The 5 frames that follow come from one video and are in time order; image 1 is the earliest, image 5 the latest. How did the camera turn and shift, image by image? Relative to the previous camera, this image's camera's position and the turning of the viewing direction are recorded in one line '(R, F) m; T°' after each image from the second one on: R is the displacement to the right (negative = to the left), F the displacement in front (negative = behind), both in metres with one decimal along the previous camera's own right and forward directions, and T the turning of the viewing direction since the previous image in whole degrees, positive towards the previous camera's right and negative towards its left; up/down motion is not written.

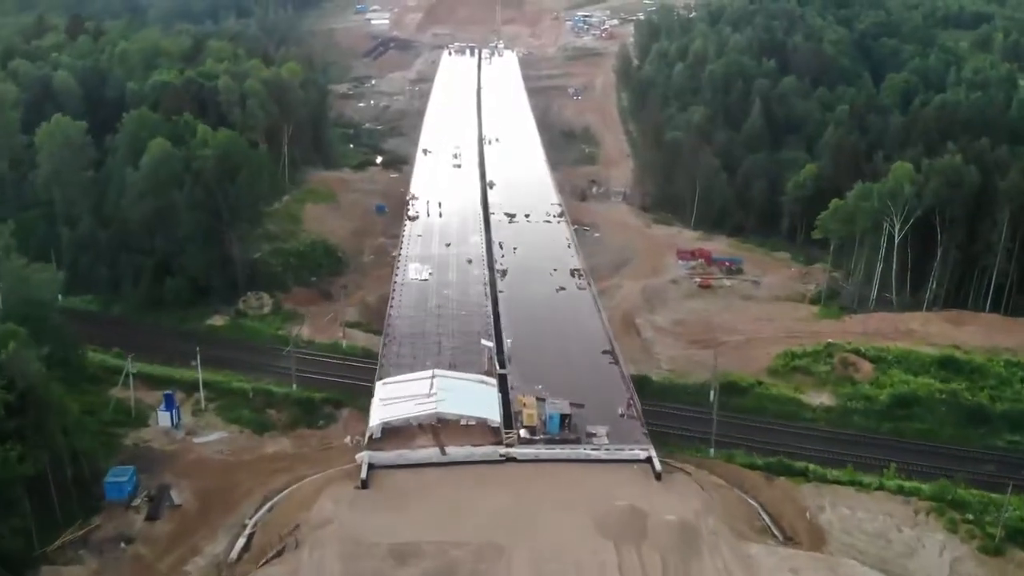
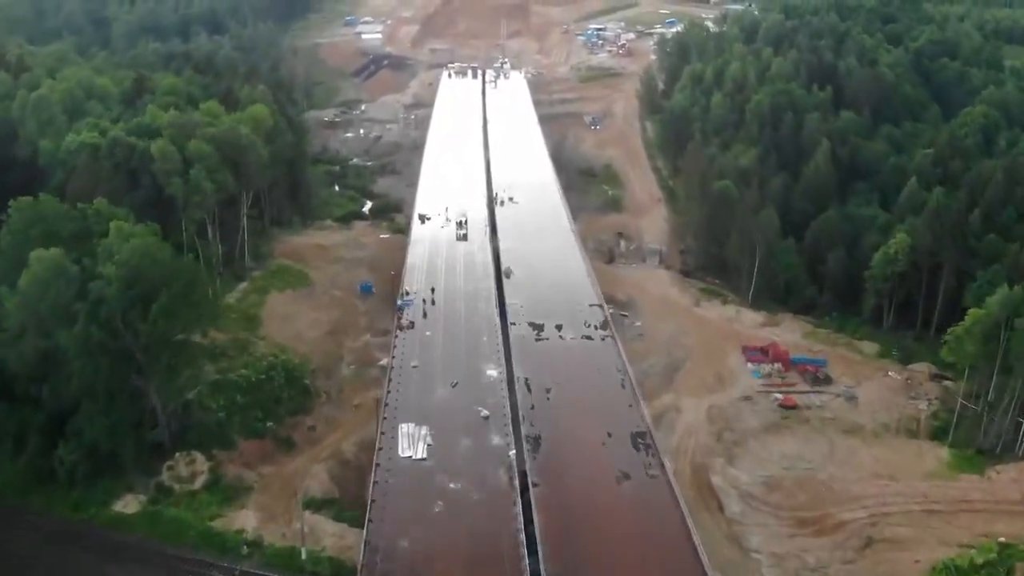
(-0.9, +8.8) m; 0°
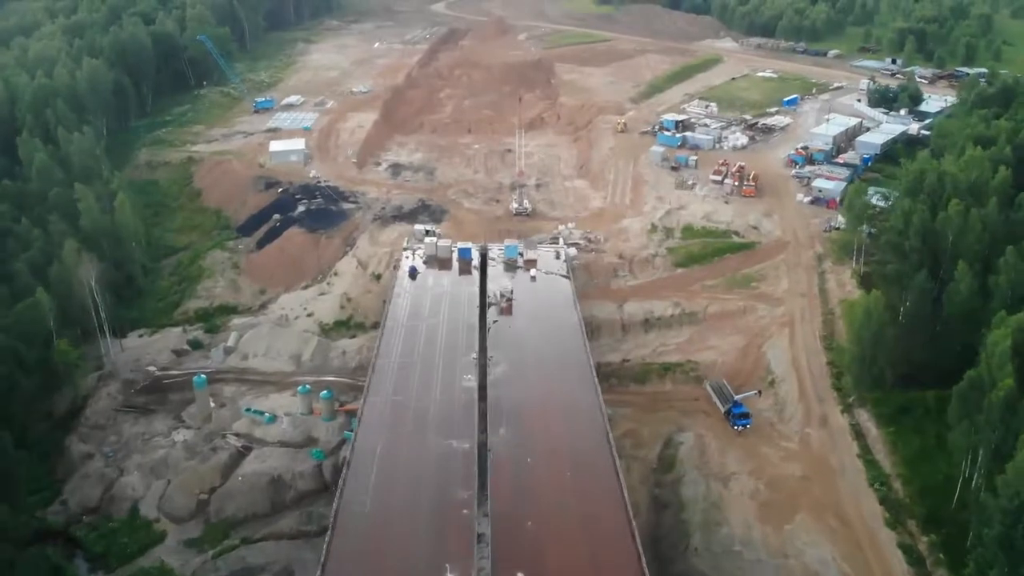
(-1.0, +35.8) m; 0°
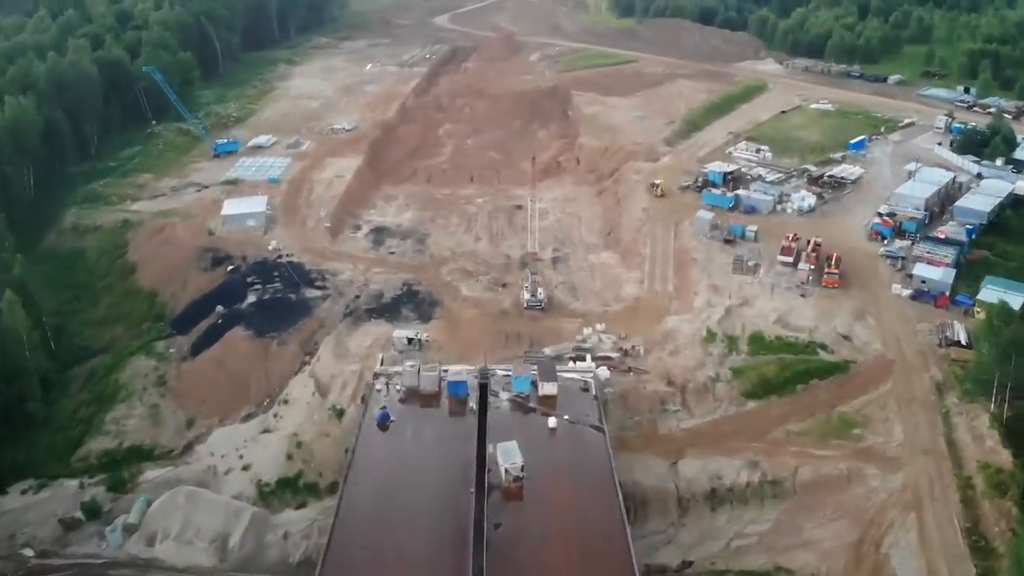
(0.0, +9.3) m; -1°
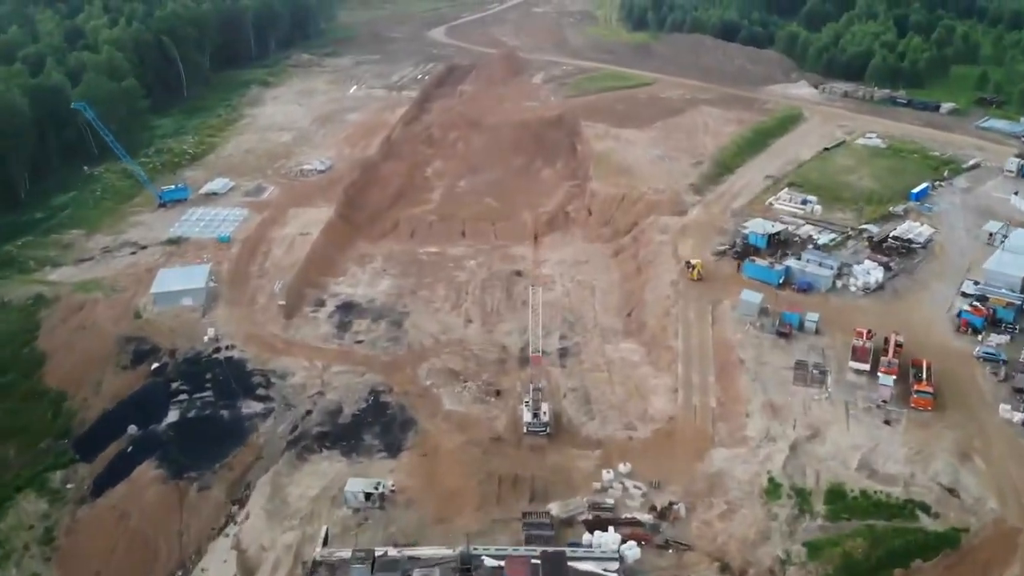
(+0.2, +7.3) m; 0°
